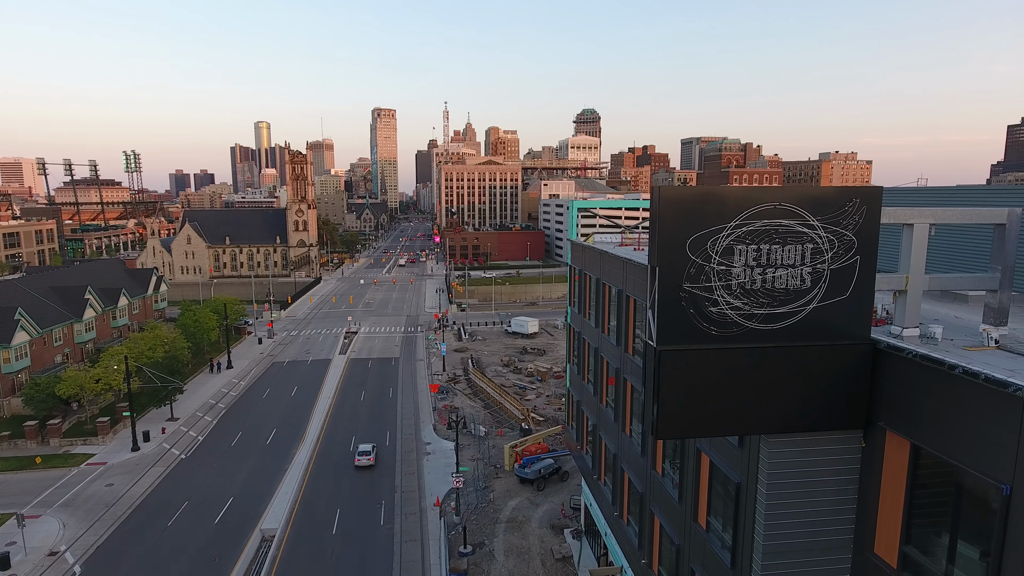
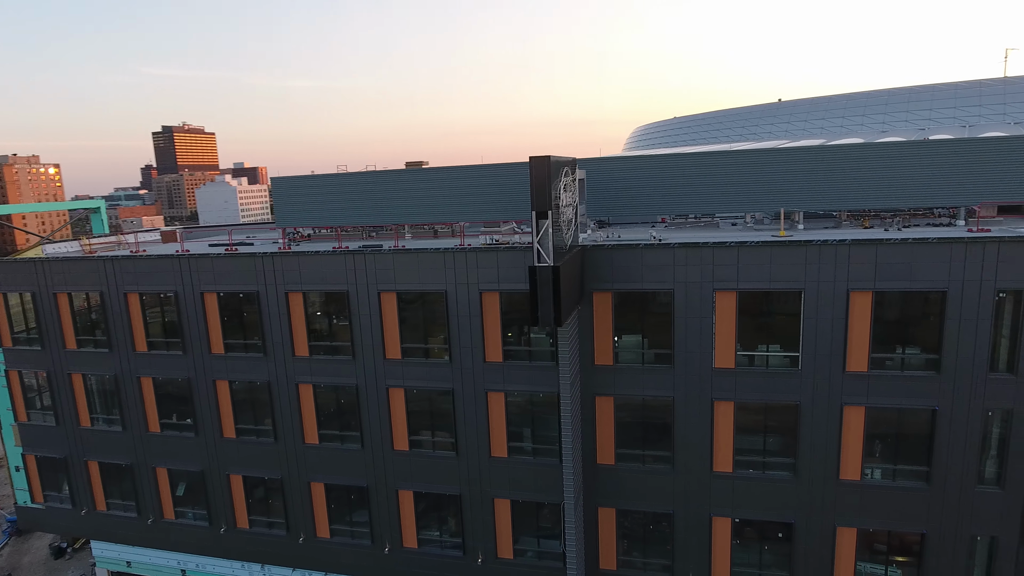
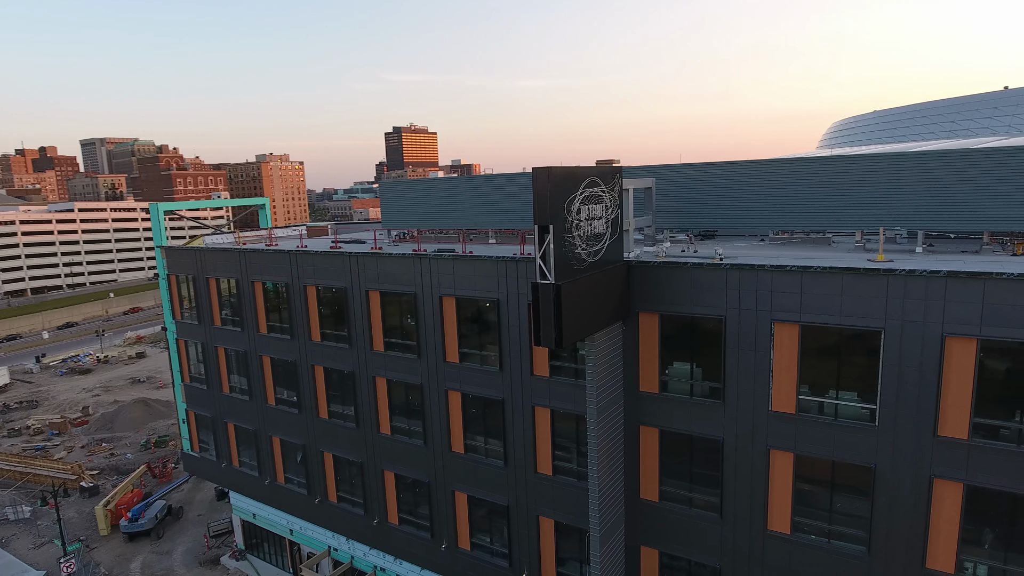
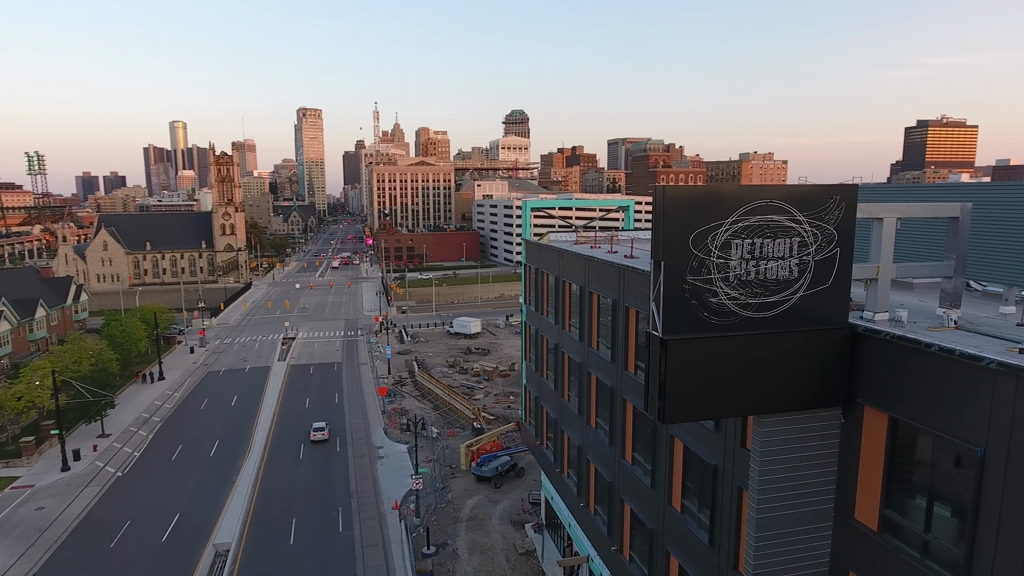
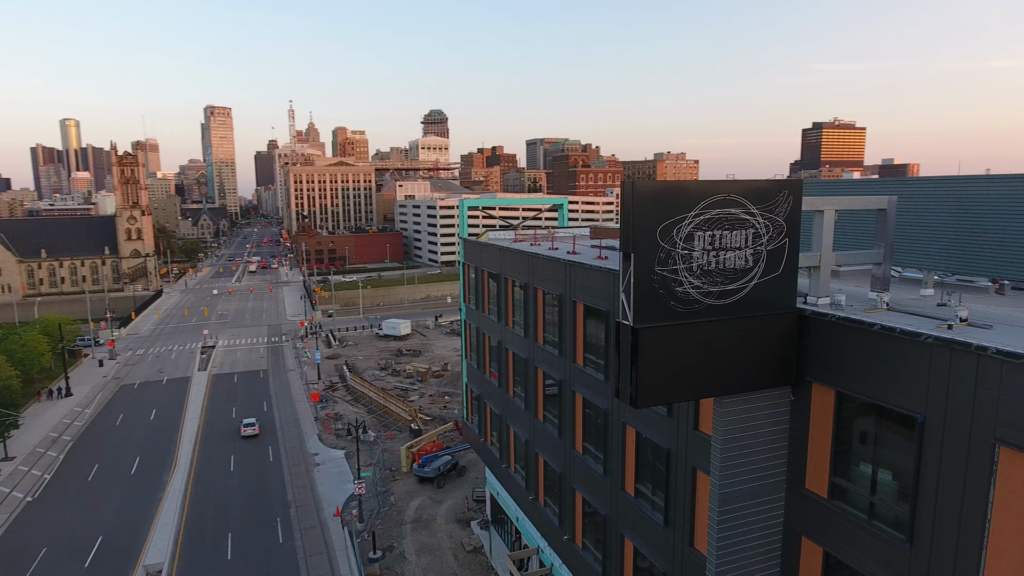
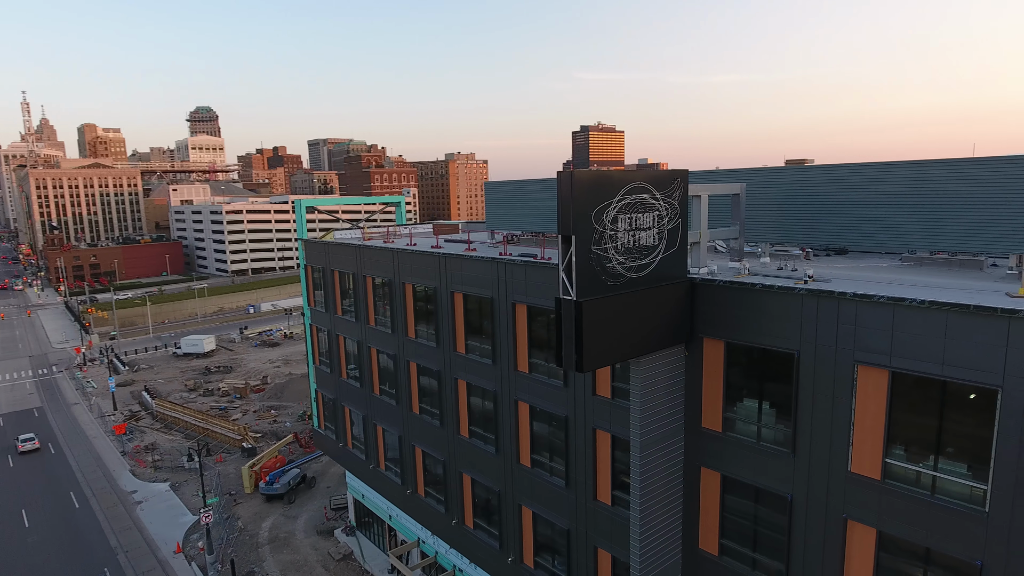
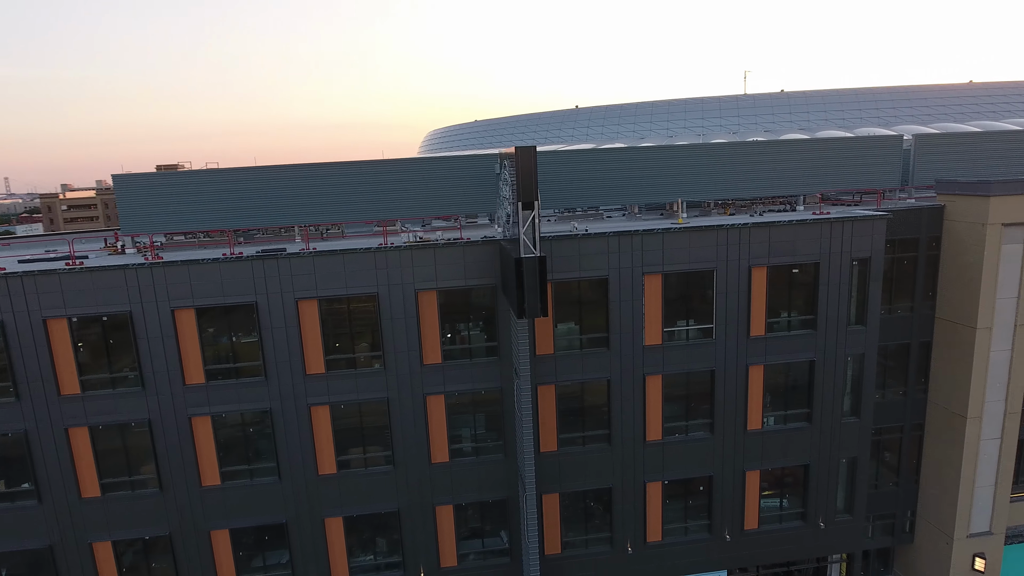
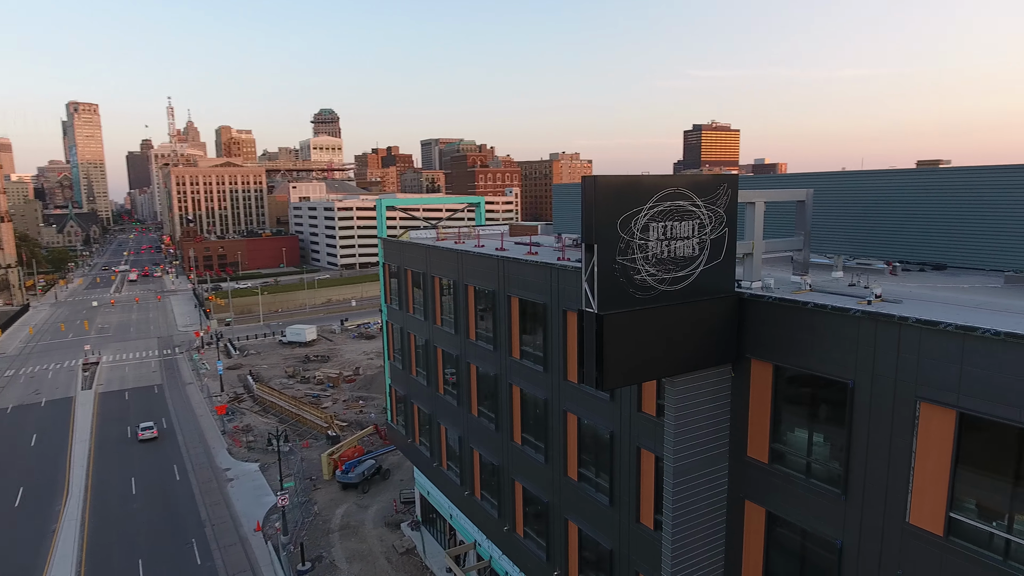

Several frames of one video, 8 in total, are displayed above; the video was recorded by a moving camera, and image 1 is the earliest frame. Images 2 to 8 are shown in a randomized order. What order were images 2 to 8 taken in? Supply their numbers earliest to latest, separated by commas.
4, 5, 8, 6, 3, 2, 7
